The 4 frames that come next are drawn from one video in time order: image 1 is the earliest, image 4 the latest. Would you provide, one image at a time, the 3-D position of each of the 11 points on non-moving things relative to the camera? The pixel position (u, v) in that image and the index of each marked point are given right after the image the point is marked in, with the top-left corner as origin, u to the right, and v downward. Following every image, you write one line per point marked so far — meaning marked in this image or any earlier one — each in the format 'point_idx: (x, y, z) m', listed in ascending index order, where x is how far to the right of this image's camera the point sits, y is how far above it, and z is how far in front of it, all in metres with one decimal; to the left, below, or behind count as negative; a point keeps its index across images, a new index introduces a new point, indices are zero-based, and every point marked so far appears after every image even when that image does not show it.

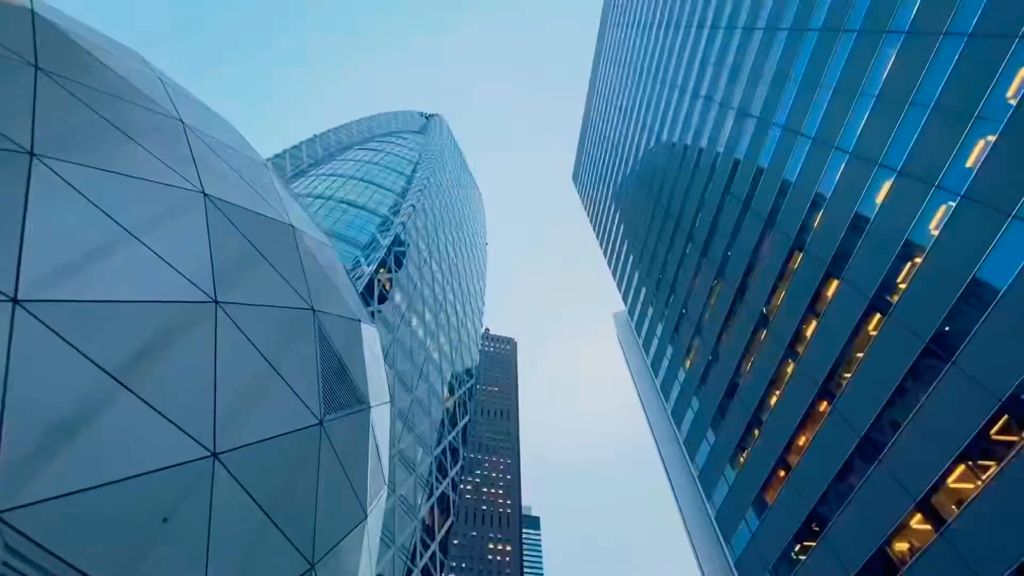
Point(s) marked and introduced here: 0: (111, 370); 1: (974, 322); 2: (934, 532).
0: (-5.1, -1.0, +6.0) m
1: (+15.3, -1.3, +15.7) m
2: (+14.9, -8.7, +16.6) m
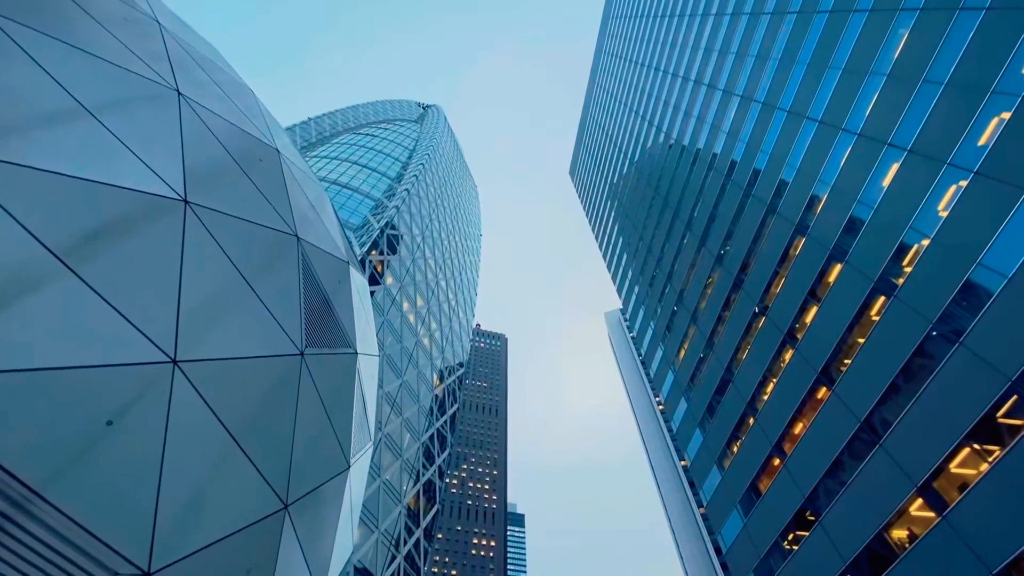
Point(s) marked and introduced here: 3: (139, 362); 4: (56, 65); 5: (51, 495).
0: (-5.0, +0.4, +5.1) m
1: (+15.2, -0.5, +15.3) m
2: (+14.5, -7.9, +16.1) m
3: (-4.4, -0.9, +5.6) m
4: (-6.0, +2.9, +6.2) m
5: (-4.5, -2.0, +4.6) m
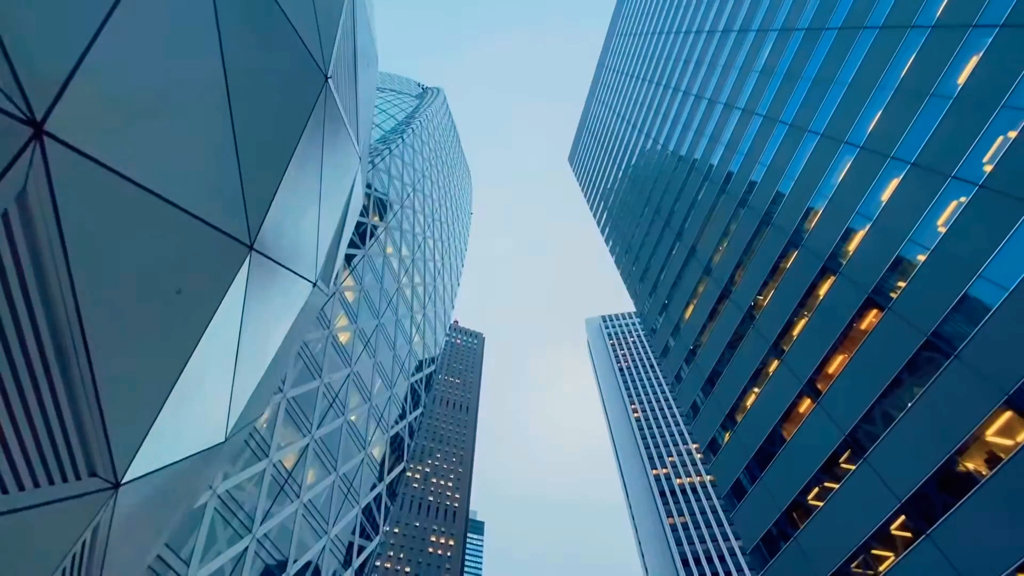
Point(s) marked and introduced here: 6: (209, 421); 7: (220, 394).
0: (-4.7, +2.0, +3.8) m
1: (+14.8, -0.8, +14.7) m
2: (+13.4, -8.1, +15.5) m
3: (-4.4, +0.6, +4.3) m
4: (-5.6, +4.6, +4.9) m
5: (-4.5, -0.5, +3.3) m
6: (-5.2, -2.2, +8.0) m
7: (-5.0, -1.7, +7.9) m
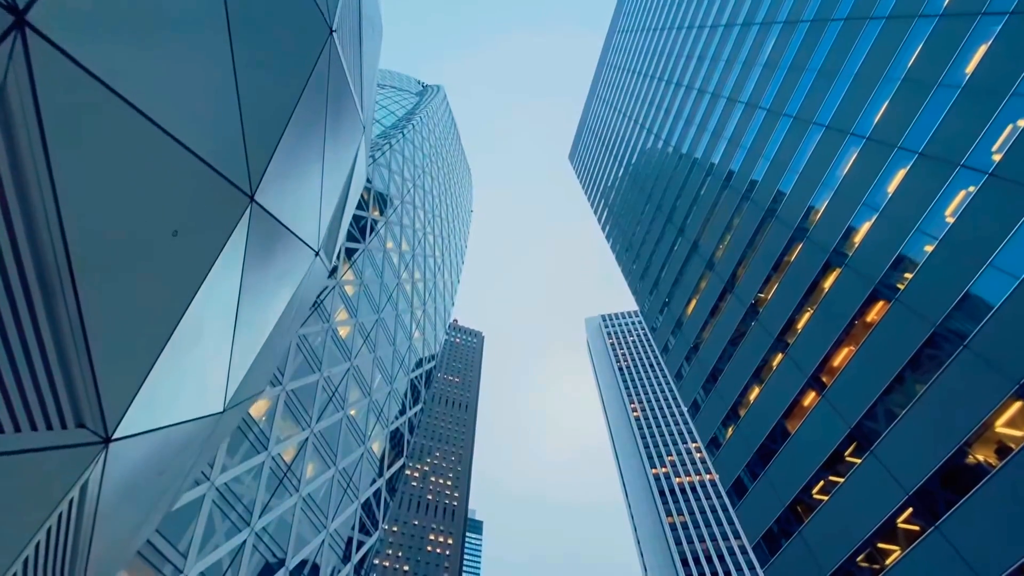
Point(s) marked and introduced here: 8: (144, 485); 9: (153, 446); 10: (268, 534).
0: (-4.6, +2.4, +3.6) m
1: (+14.9, -0.5, +14.5) m
2: (+13.5, -7.8, +15.3) m
3: (-4.2, +1.1, +4.1) m
4: (-5.5, +5.0, +4.6) m
5: (-4.3, 0.0, +3.0) m
6: (-5.1, -1.8, +7.8) m
7: (-4.8, -1.3, +7.7) m
8: (-5.7, -3.1, +7.3) m
9: (-5.2, -2.4, +6.9) m
10: (-10.2, -10.3, +19.7) m
